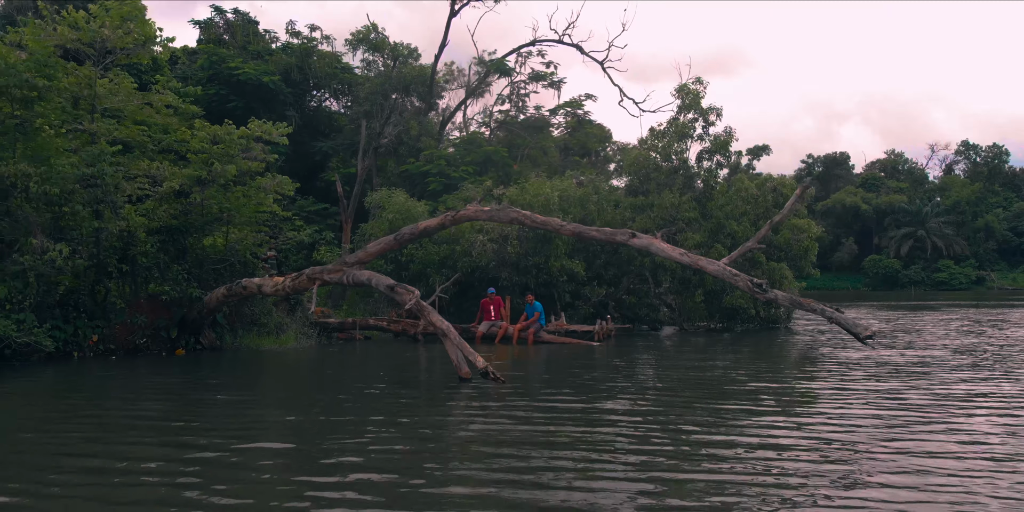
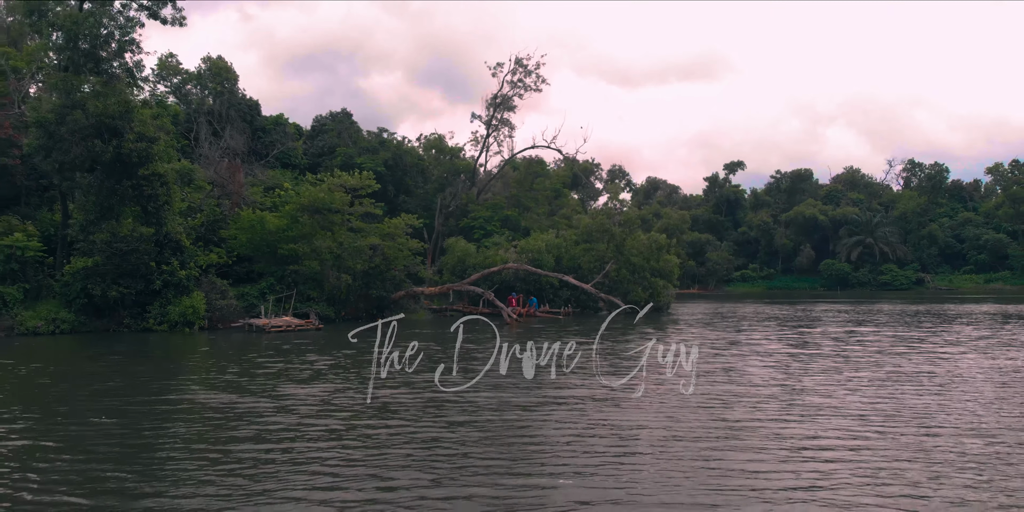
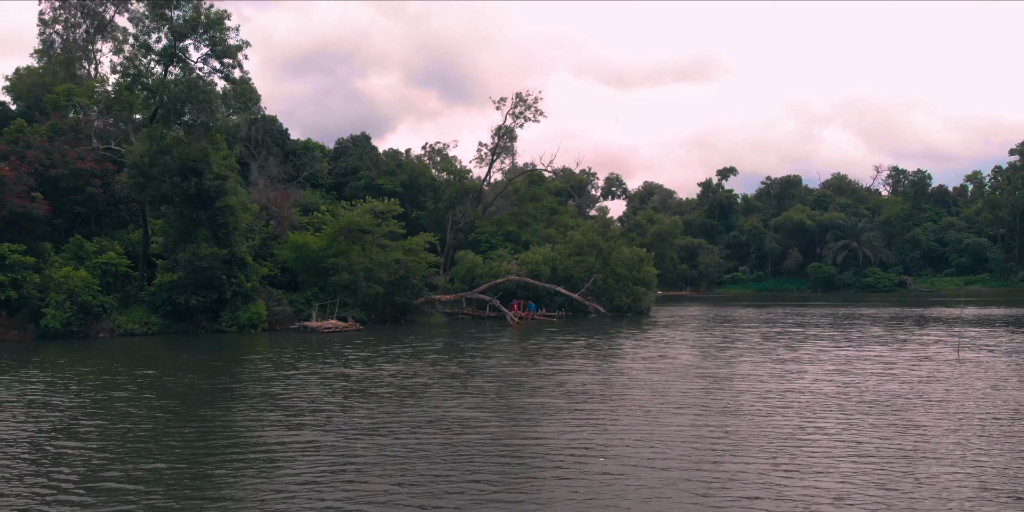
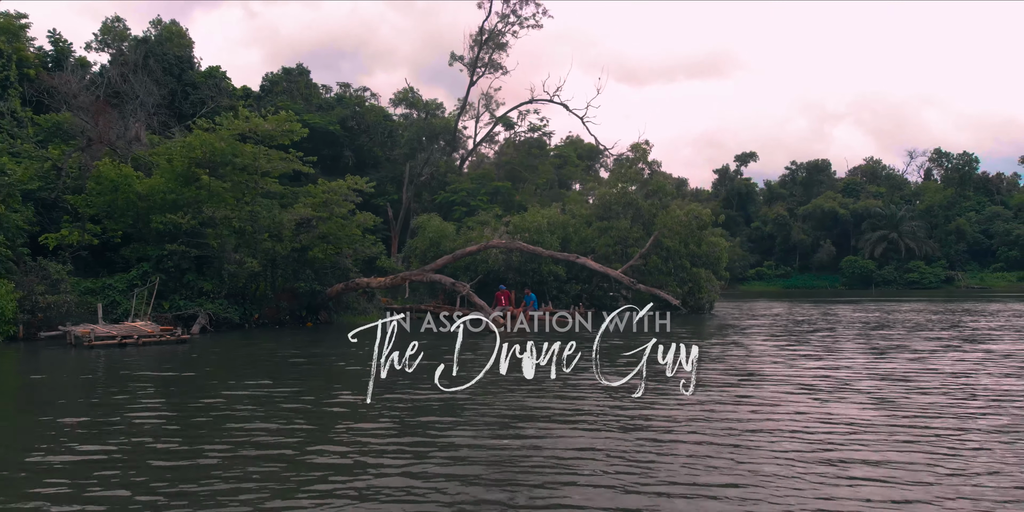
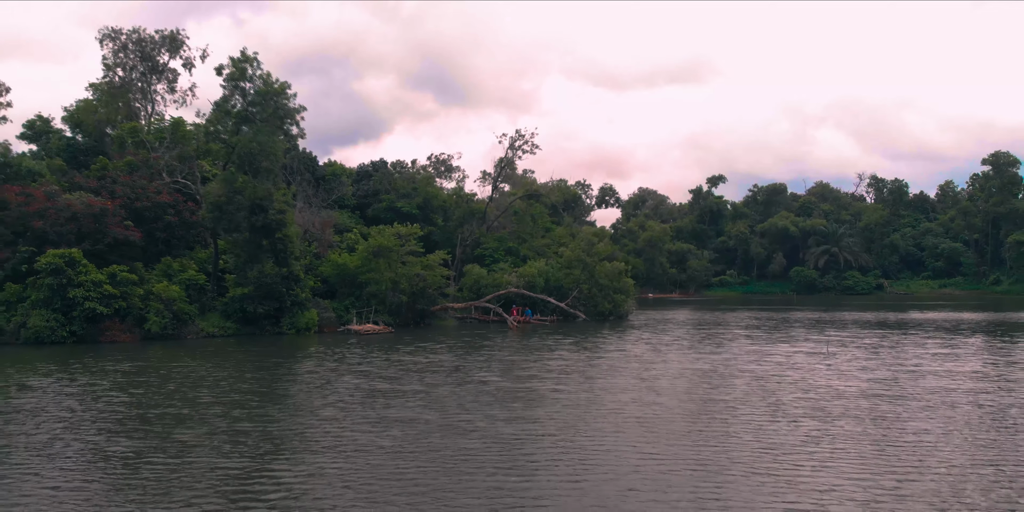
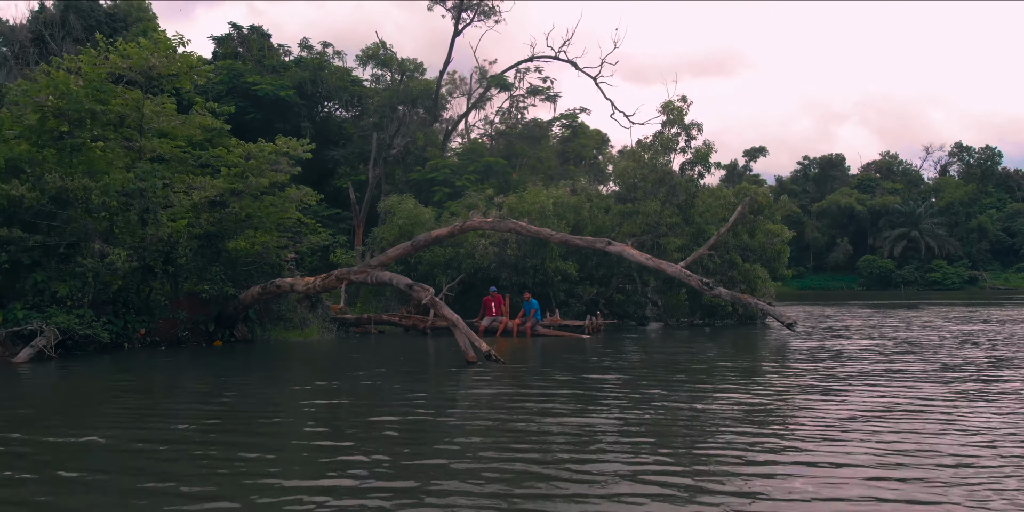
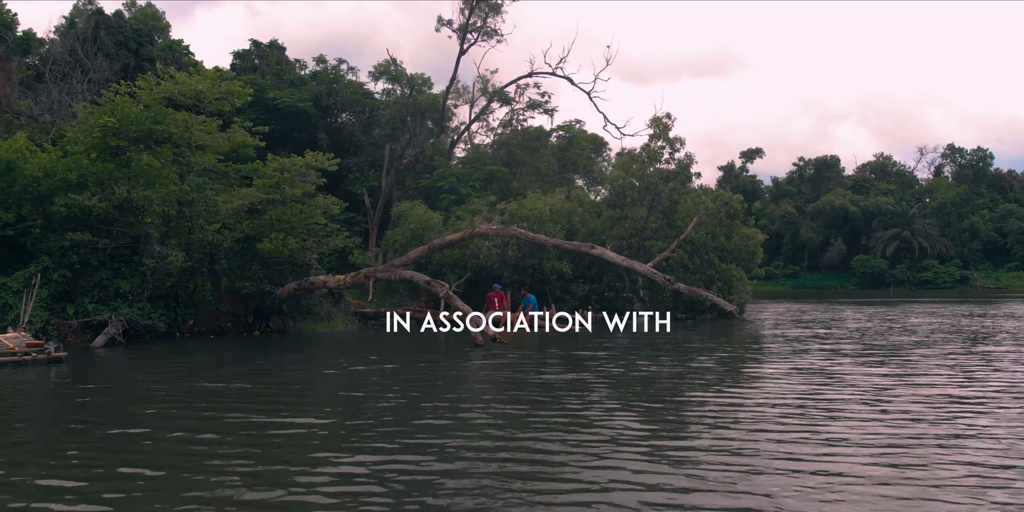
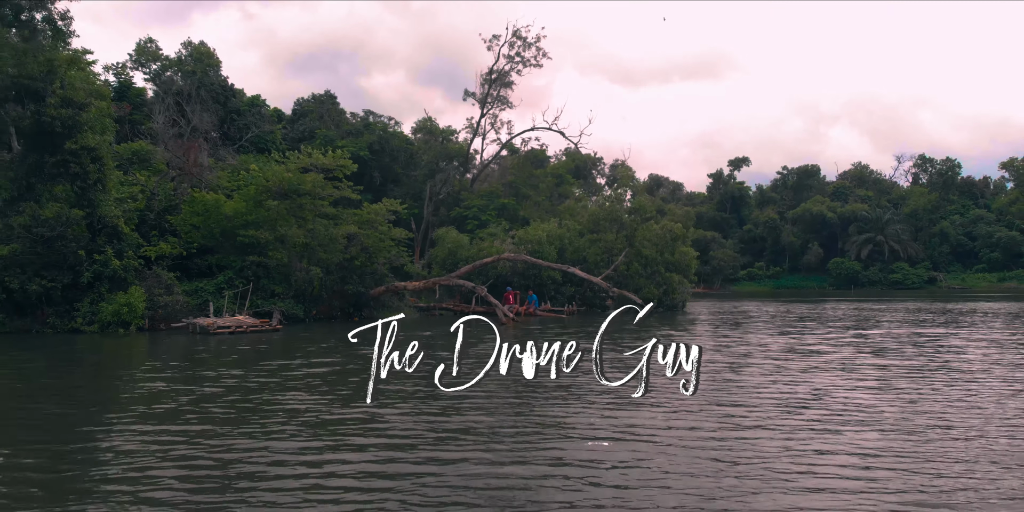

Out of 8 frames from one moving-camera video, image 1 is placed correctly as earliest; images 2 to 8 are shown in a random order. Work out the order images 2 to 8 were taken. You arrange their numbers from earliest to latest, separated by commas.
6, 7, 4, 8, 2, 3, 5
